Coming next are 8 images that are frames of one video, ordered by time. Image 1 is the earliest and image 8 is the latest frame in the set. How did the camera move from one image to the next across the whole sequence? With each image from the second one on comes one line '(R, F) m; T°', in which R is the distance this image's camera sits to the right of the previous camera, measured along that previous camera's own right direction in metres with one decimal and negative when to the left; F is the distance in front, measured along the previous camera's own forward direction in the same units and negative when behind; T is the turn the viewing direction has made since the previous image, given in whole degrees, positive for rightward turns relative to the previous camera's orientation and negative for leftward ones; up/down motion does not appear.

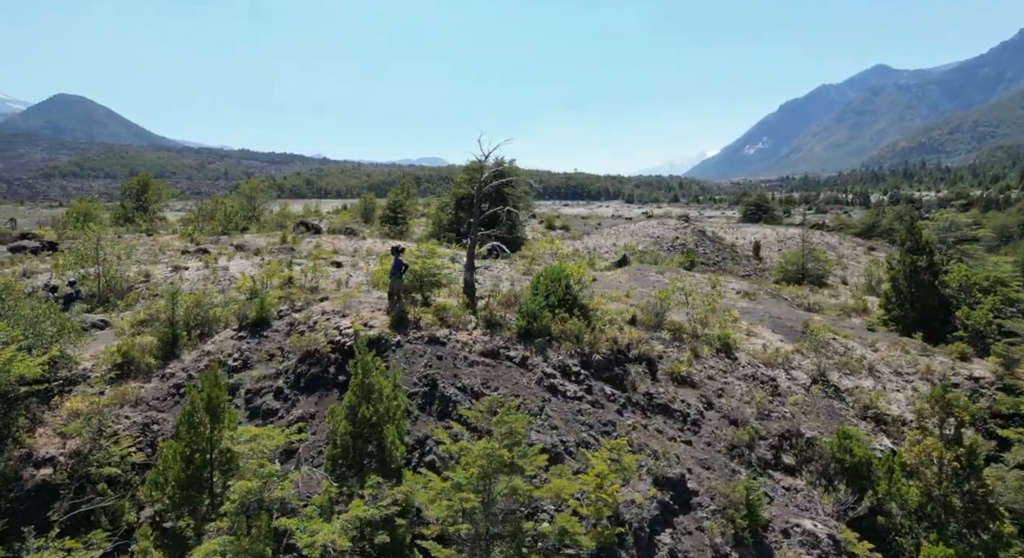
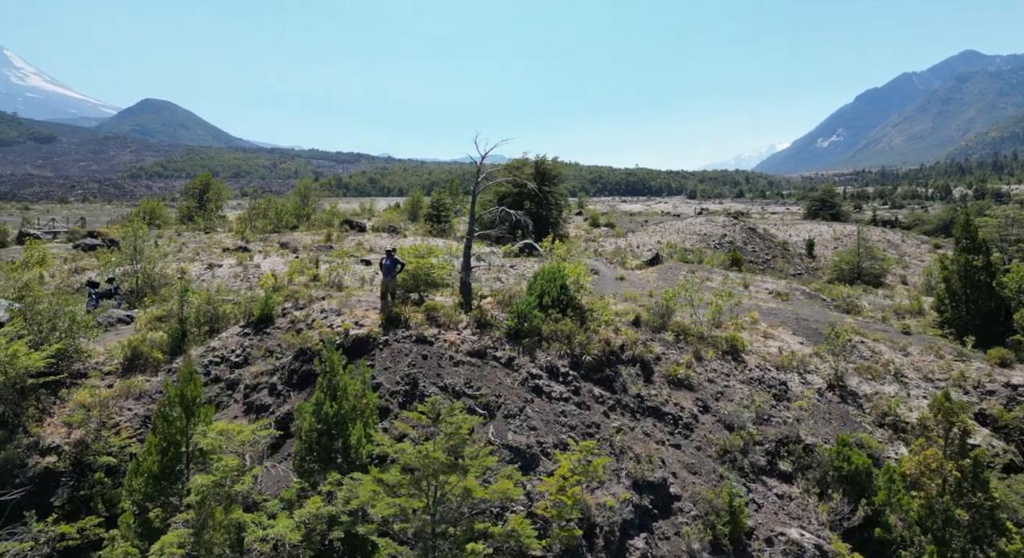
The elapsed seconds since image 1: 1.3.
(+0.9, 0.0) m; -4°
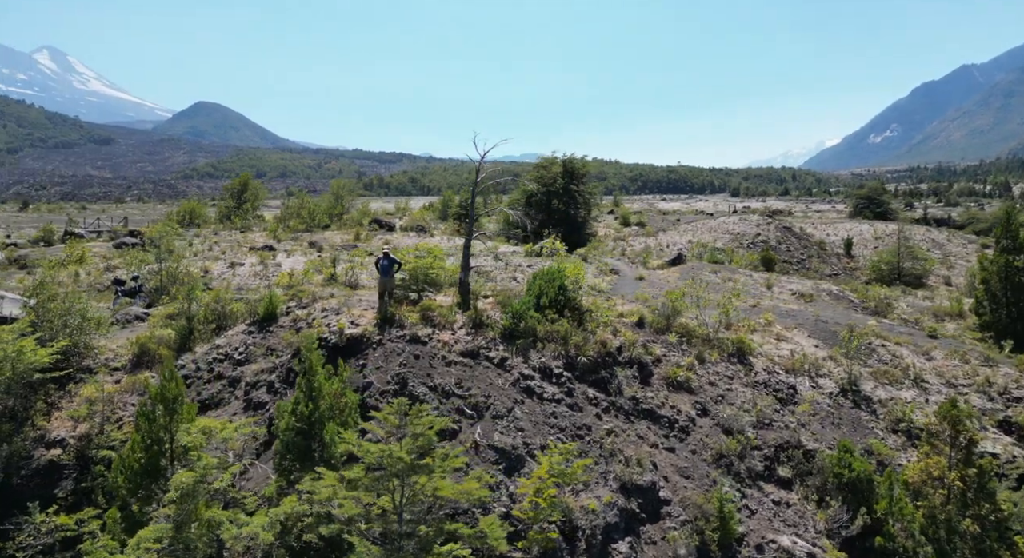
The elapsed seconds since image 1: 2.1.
(+0.6, +0.1) m; -3°
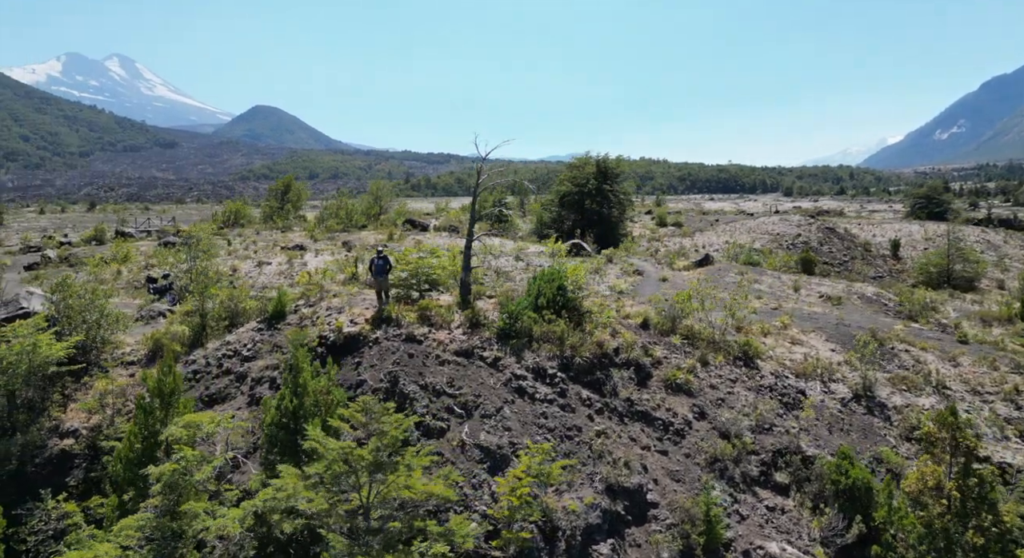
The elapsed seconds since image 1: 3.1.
(+0.6, 0.0) m; -3°
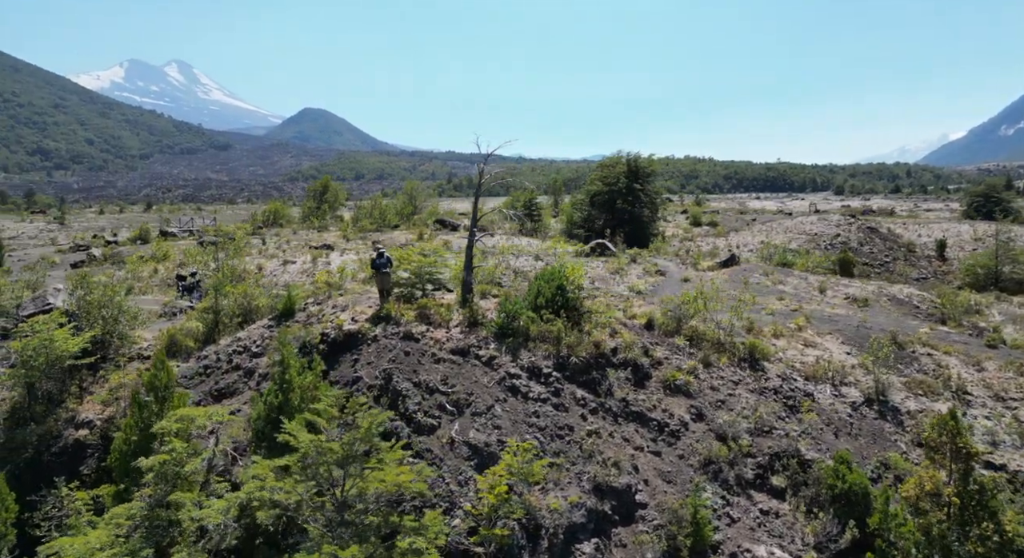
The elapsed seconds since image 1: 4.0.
(+0.6, -0.1) m; -3°
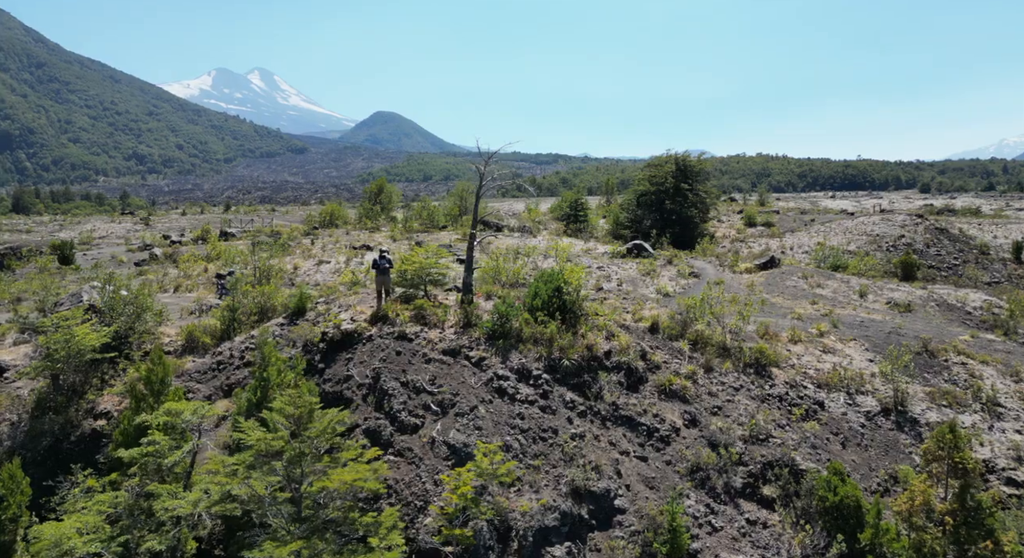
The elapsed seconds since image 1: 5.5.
(+0.9, 0.0) m; -4°
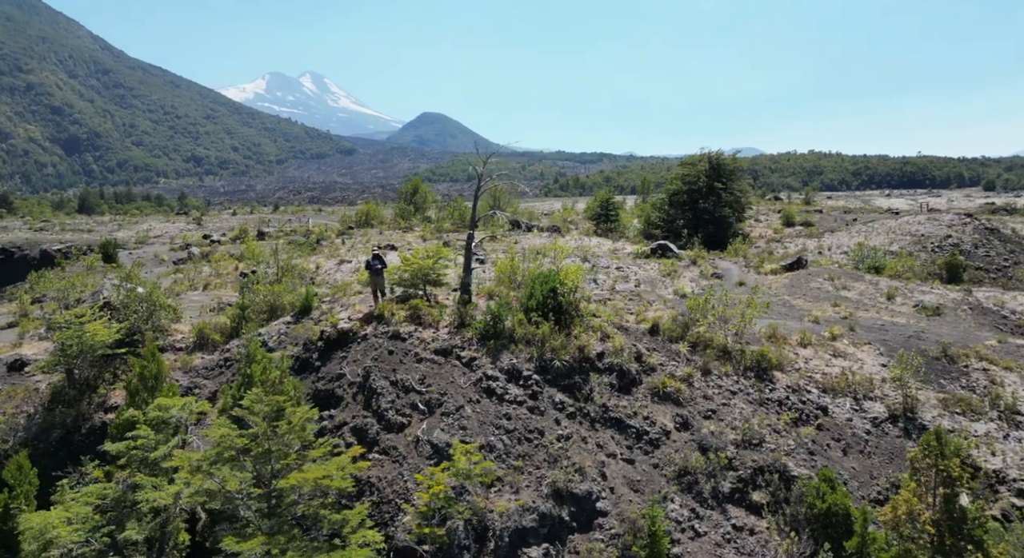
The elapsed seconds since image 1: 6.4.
(+0.6, 0.0) m; -3°
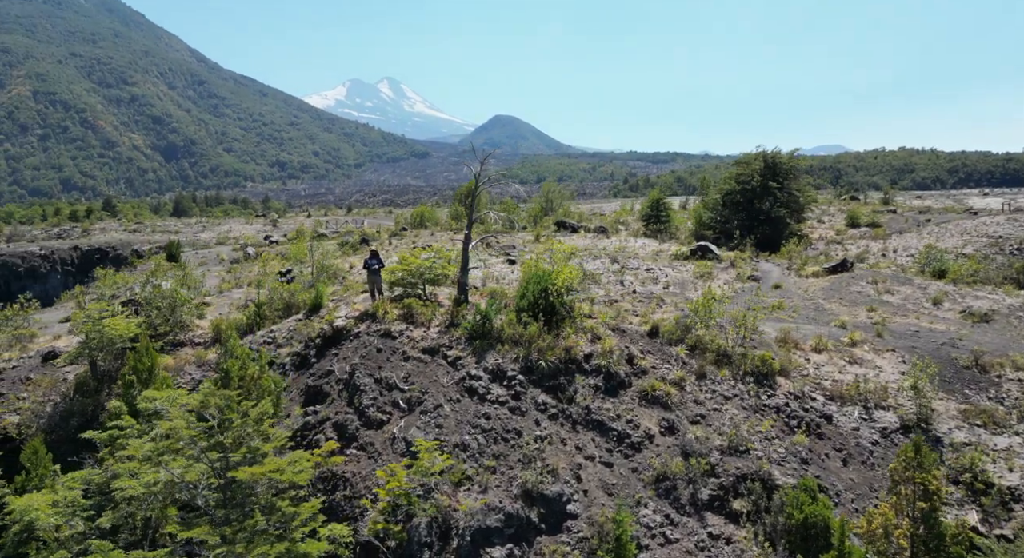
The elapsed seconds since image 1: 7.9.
(+1.0, 0.0) m; -4°
